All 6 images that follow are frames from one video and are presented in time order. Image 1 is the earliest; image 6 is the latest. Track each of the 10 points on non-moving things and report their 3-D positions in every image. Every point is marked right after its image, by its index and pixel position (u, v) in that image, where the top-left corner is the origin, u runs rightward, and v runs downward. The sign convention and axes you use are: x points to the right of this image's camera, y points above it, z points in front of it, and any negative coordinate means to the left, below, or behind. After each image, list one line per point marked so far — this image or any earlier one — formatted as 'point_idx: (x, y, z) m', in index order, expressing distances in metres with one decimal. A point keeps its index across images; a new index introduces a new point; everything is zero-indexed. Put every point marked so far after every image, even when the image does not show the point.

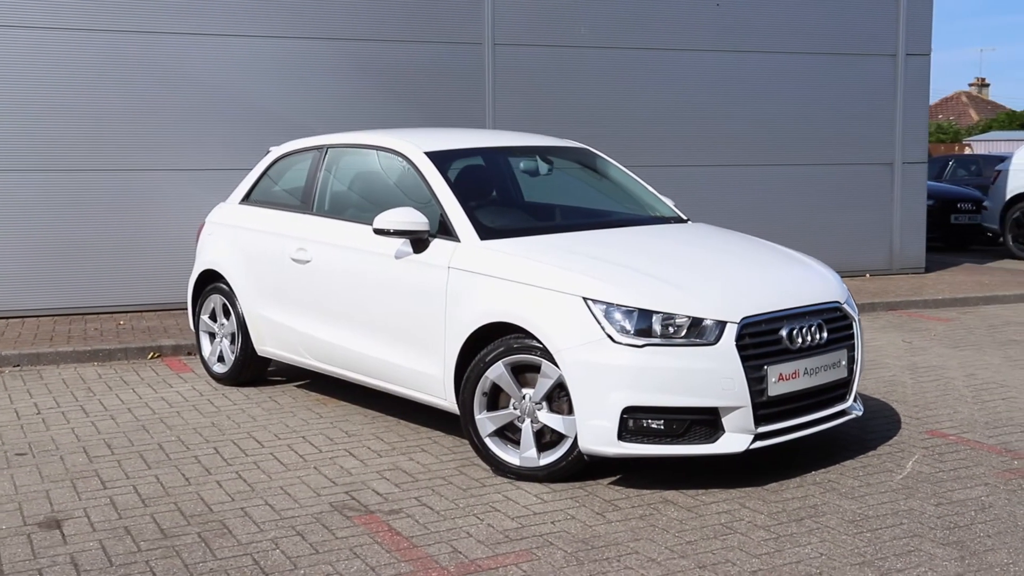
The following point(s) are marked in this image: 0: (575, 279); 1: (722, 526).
0: (+0.3, 0.0, +5.0) m
1: (+0.8, -0.9, +4.5) m
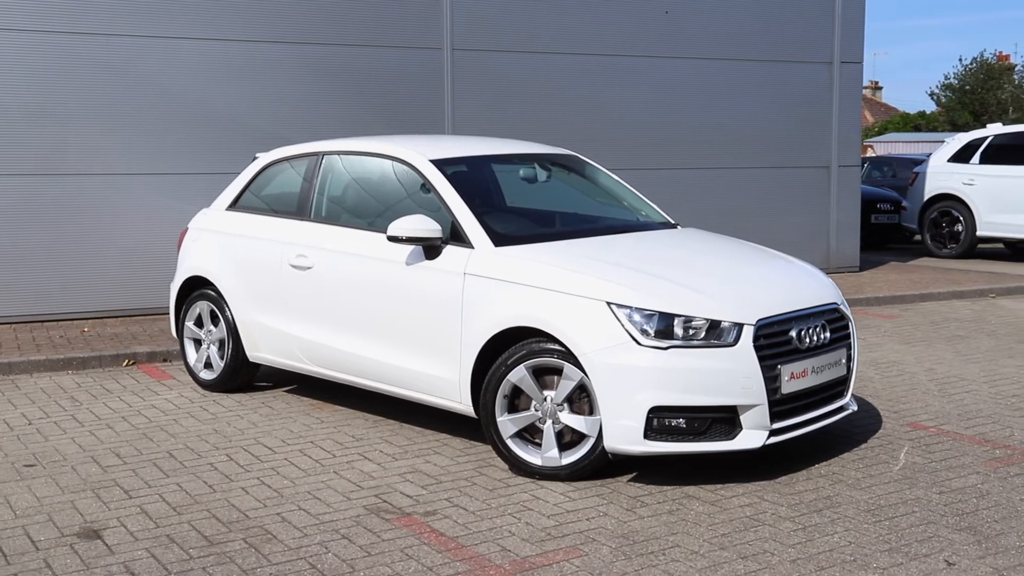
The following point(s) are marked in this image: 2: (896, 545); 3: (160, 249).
0: (+0.4, 0.0, +5.2) m
1: (+1.0, -1.0, +4.7) m
2: (+1.5, -1.0, +4.4) m
3: (-3.2, +0.3, +10.1) m
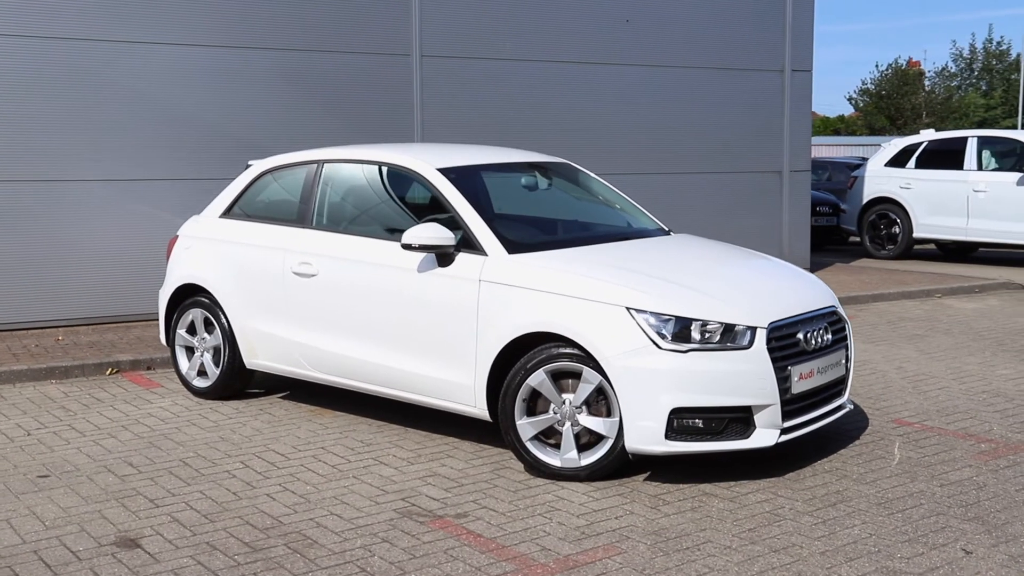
0: (+0.5, 0.0, +5.3) m
1: (+1.1, -1.0, +4.9) m
2: (+1.7, -1.0, +4.6) m
3: (-3.4, +0.3, +10.0) m
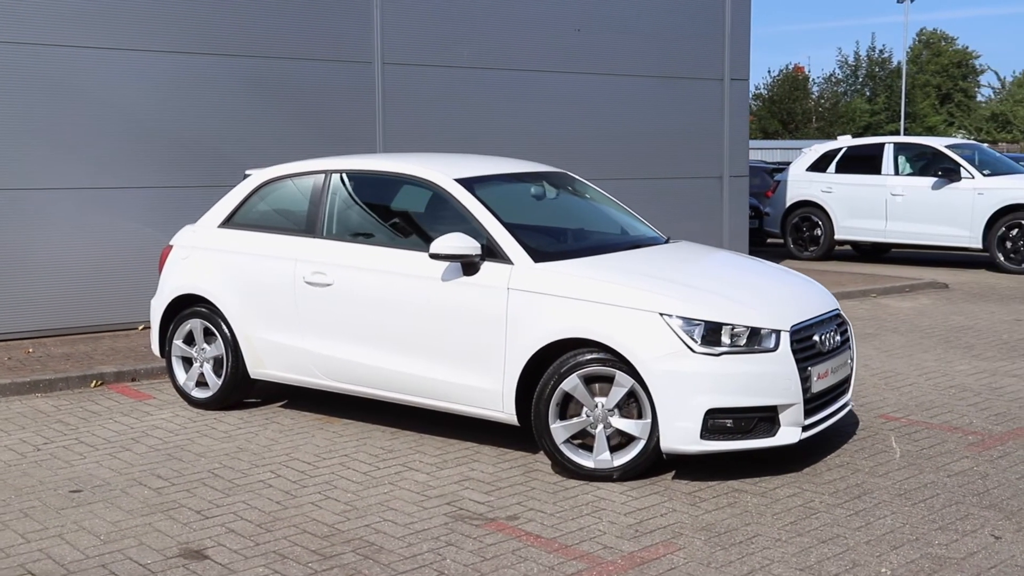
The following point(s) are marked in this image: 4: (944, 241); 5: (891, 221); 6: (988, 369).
0: (+0.7, 0.0, +5.5) m
1: (+1.3, -1.0, +5.2) m
2: (+1.9, -1.0, +4.9) m
3: (-3.7, +0.2, +9.8) m
4: (+6.4, +0.7, +16.7) m
5: (+5.8, +1.0, +17.1) m
6: (+3.7, -0.6, +8.6) m
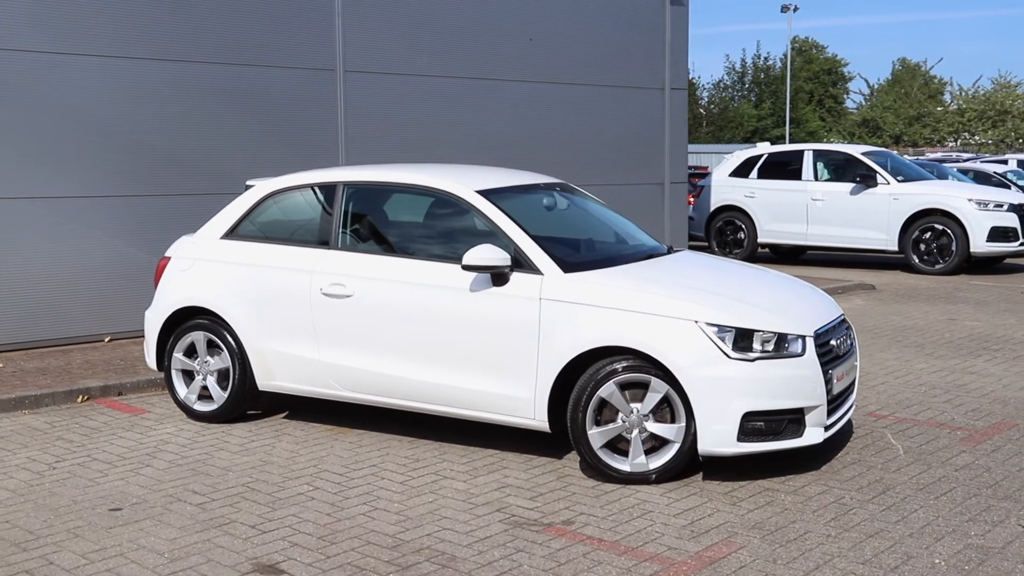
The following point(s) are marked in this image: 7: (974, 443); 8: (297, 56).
0: (+0.9, -0.1, +5.7) m
1: (+1.6, -1.1, +5.5) m
2: (+2.2, -1.1, +5.3) m
3: (-3.9, +0.1, +9.6) m
4: (+5.4, +0.7, +17.4) m
5: (+4.8, +1.0, +17.8) m
6: (+3.5, -0.6, +9.1) m
7: (+2.7, -0.9, +6.6) m
8: (-2.1, +2.2, +10.8) m
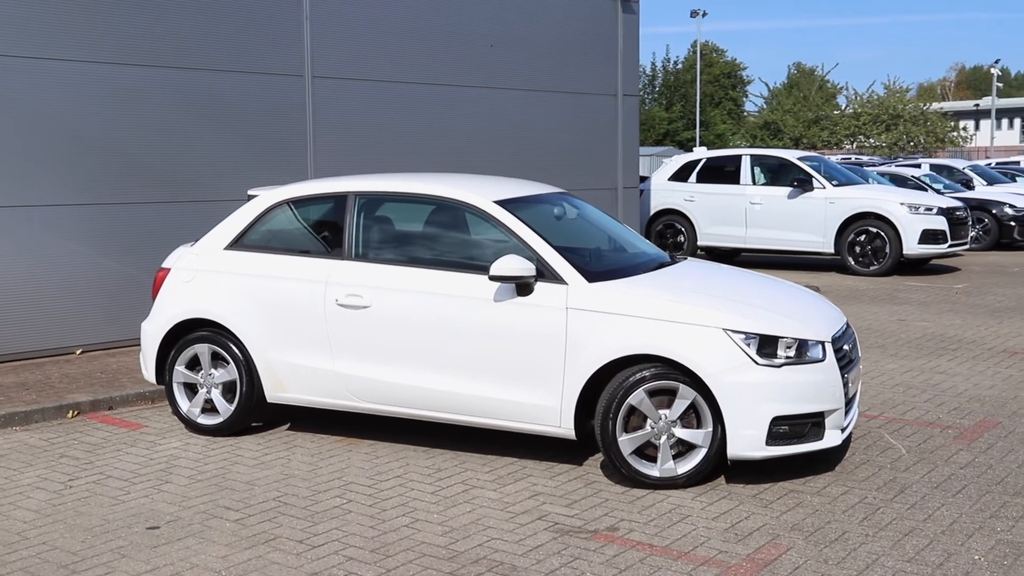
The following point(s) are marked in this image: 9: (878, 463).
0: (+1.0, -0.1, +5.9) m
1: (+1.8, -1.1, +5.7) m
2: (+2.4, -1.1, +5.5) m
3: (-4.1, 0.0, +9.3) m
4: (+4.6, +0.7, +17.9) m
5: (+3.9, +1.0, +18.2) m
6: (+3.4, -0.7, +9.5) m
7: (+2.8, -0.9, +6.9) m
8: (-2.4, +2.2, +10.7) m
9: (+2.1, -1.0, +6.4) m
